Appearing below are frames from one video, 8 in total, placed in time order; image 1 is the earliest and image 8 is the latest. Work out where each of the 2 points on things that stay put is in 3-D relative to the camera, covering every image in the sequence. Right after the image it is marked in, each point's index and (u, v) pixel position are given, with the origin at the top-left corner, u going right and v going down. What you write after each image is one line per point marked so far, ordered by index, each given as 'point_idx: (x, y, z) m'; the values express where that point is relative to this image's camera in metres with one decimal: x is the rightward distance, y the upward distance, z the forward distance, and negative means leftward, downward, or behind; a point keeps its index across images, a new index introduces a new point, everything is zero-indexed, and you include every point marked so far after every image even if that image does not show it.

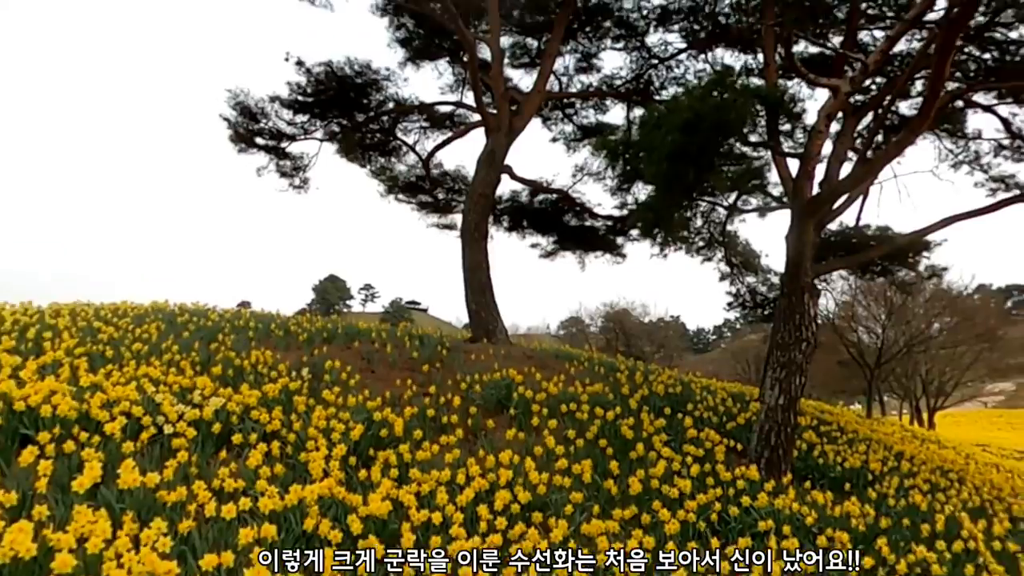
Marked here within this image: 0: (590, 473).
0: (+0.5, -1.3, +5.2) m
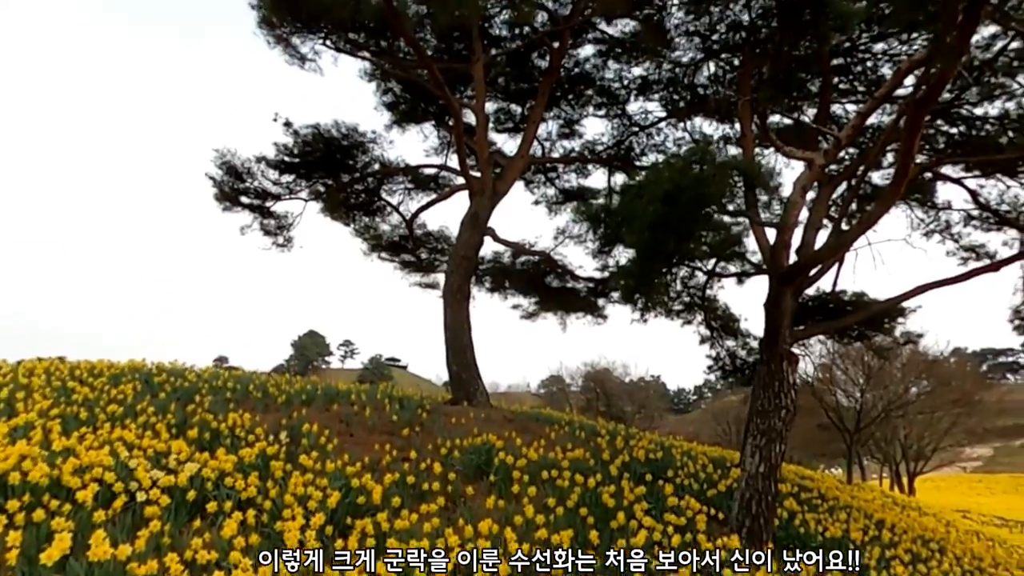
0: (+0.4, -1.7, +5.2) m
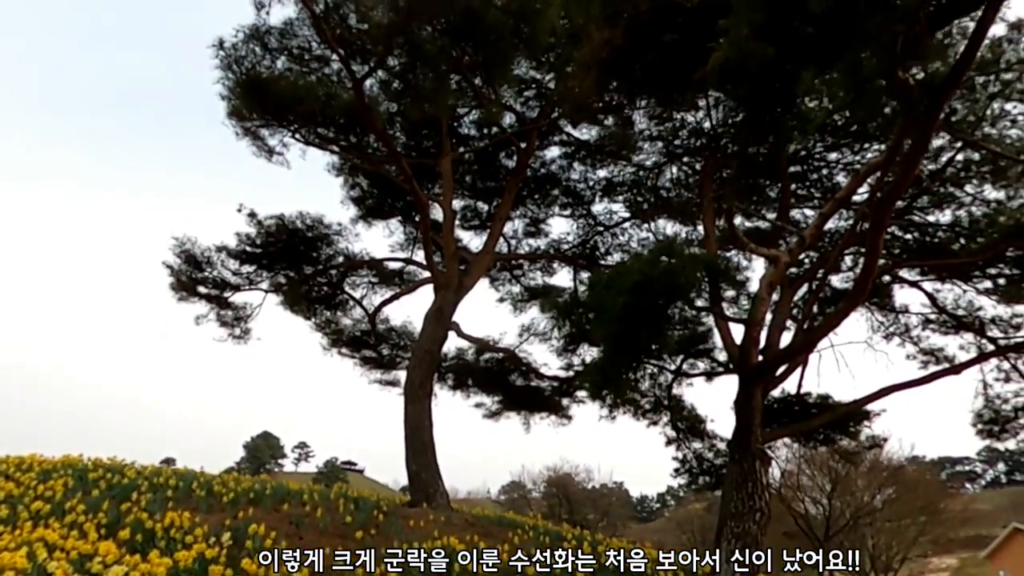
0: (+0.2, -2.3, +4.7) m
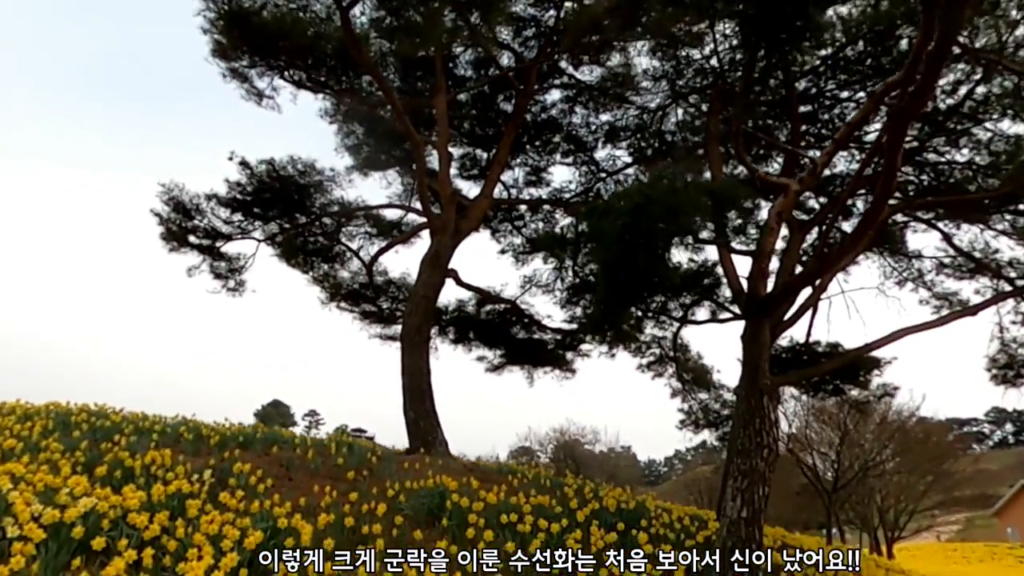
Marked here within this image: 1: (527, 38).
0: (+0.1, -1.8, +4.5) m
1: (+0.2, +3.9, +12.0) m
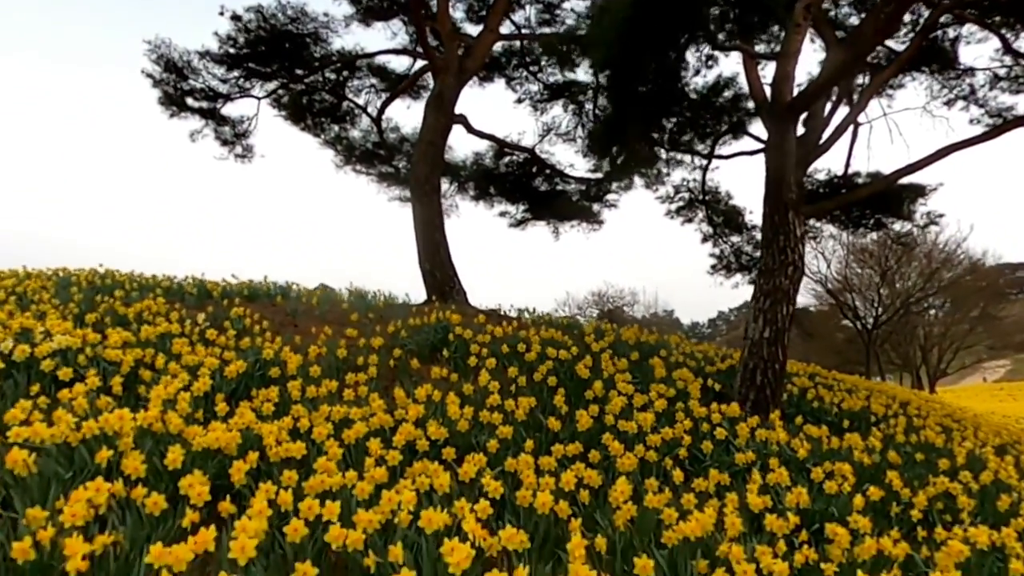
0: (+0.1, -0.7, +4.2) m
1: (+0.2, +6.2, +10.8) m
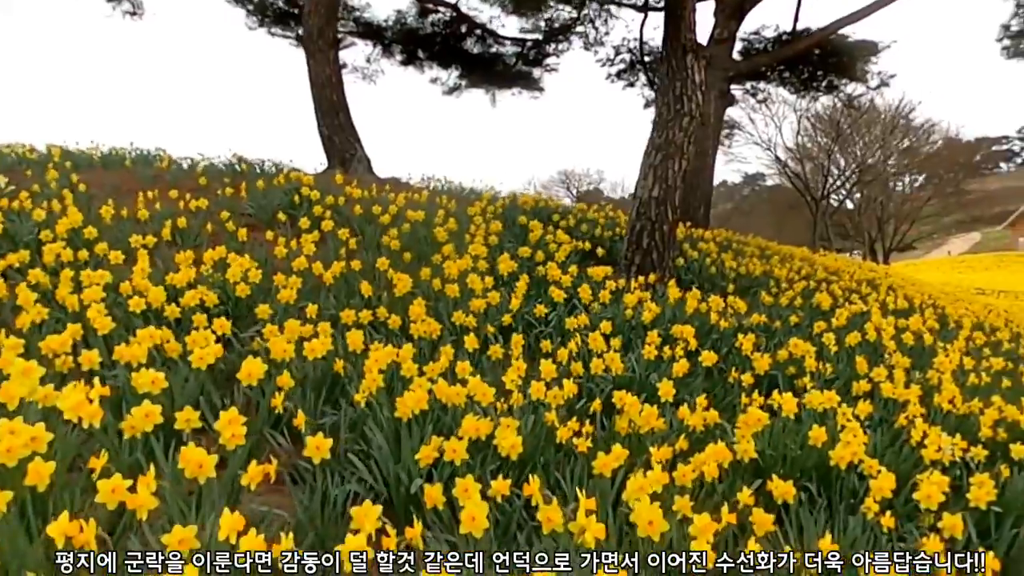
0: (-0.8, +0.1, +3.7) m
1: (-1.0, +7.9, +9.1) m
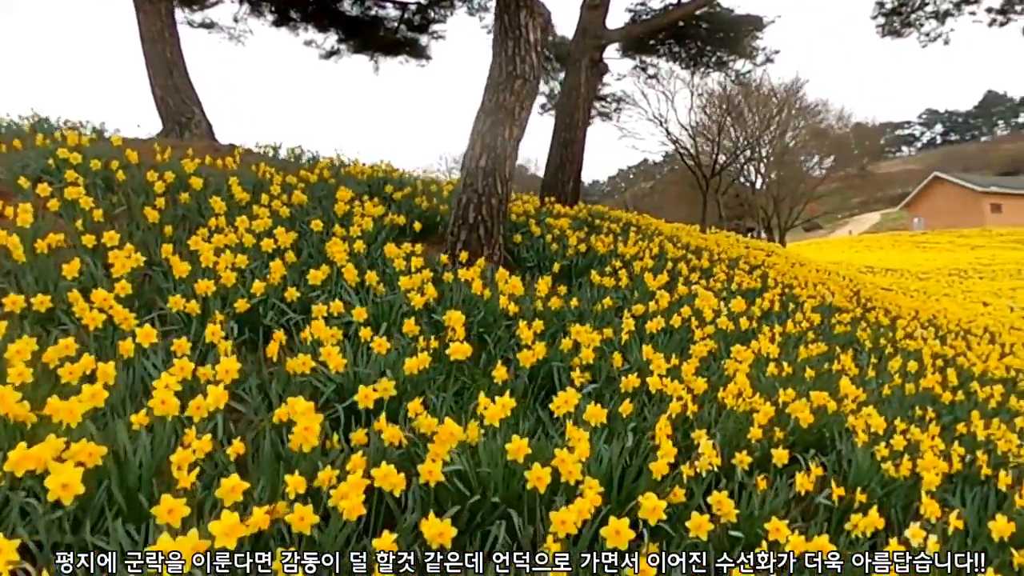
0: (-1.8, +0.1, +3.1) m
1: (-2.5, +8.1, +8.2) m
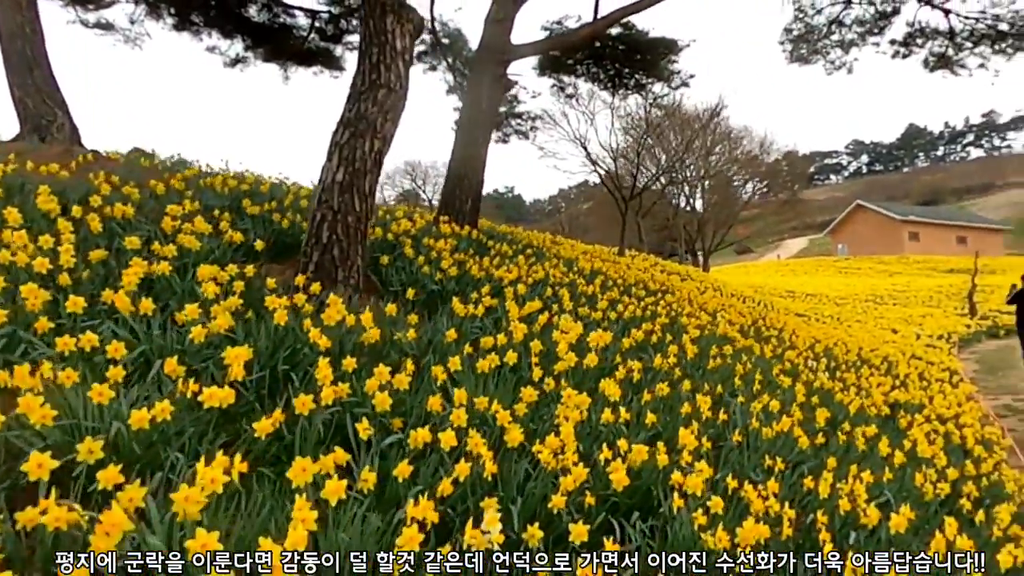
0: (-2.5, +0.1, +2.5) m
1: (-3.5, +7.9, +7.8) m
